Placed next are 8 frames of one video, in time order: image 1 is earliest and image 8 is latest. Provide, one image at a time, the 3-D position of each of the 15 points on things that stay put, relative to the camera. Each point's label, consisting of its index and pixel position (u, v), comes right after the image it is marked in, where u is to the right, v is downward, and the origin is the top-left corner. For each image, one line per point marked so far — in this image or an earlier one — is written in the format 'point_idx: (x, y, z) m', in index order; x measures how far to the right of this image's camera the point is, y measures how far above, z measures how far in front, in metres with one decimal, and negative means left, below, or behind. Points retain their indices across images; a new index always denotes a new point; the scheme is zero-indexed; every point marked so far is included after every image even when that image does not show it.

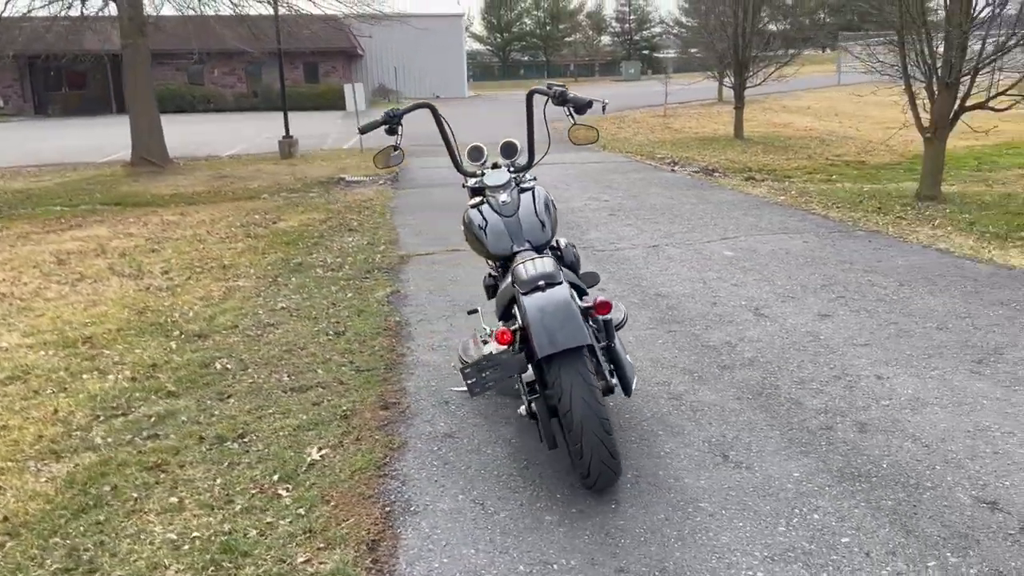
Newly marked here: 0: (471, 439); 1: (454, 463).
0: (-0.2, -0.7, +4.2) m
1: (-0.2, -0.8, +3.9) m
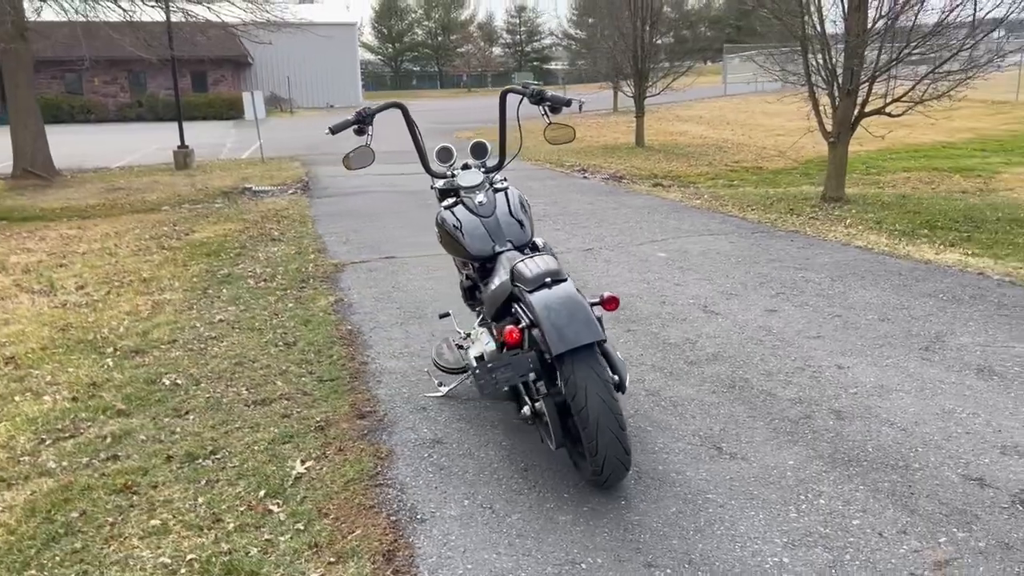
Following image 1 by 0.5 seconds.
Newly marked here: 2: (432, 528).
0: (-0.2, -0.7, +4.1) m
1: (-0.3, -0.8, +3.8) m
2: (-0.3, -0.9, +3.3) m
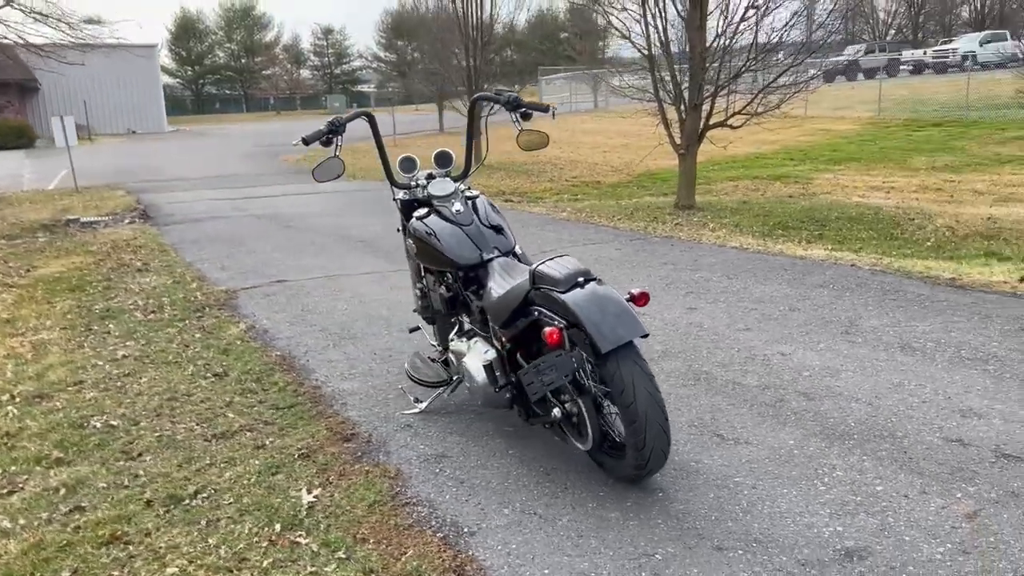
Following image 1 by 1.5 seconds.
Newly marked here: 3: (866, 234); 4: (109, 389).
0: (-0.2, -0.8, +4.0) m
1: (-0.2, -0.8, +3.7) m
2: (-0.1, -0.9, +3.2) m
3: (+4.5, +0.7, +10.9) m
4: (-2.6, -0.6, +5.5) m
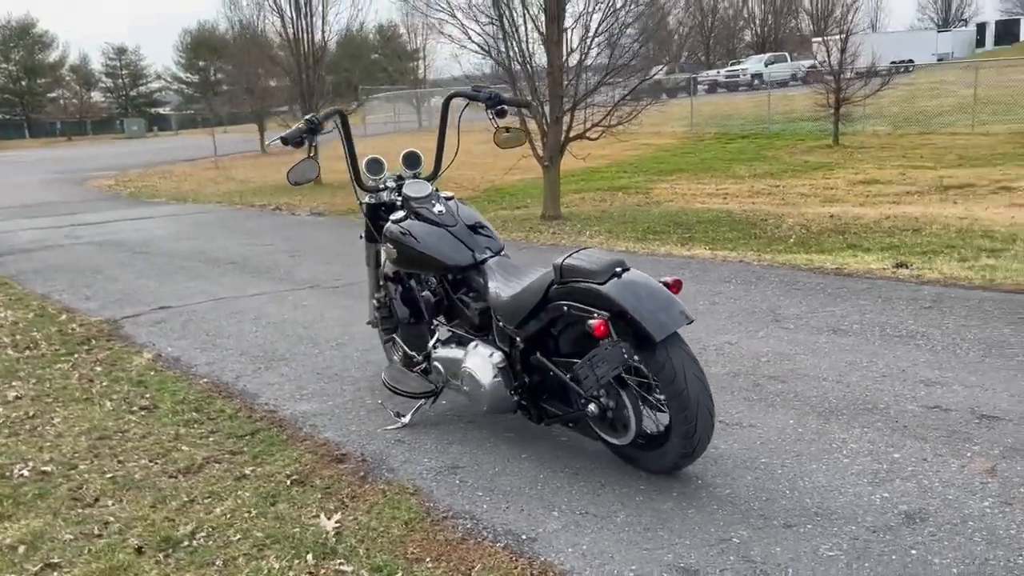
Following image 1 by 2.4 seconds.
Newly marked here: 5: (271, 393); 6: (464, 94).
0: (-0.1, -0.8, +3.8) m
1: (0.0, -0.8, +3.6) m
2: (+0.1, -0.9, +3.1) m
3: (+3.0, +0.7, +11.6) m
4: (-2.7, -0.8, +4.8) m
5: (-1.4, -0.6, +5.1) m
6: (-0.2, +1.0, +4.3) m
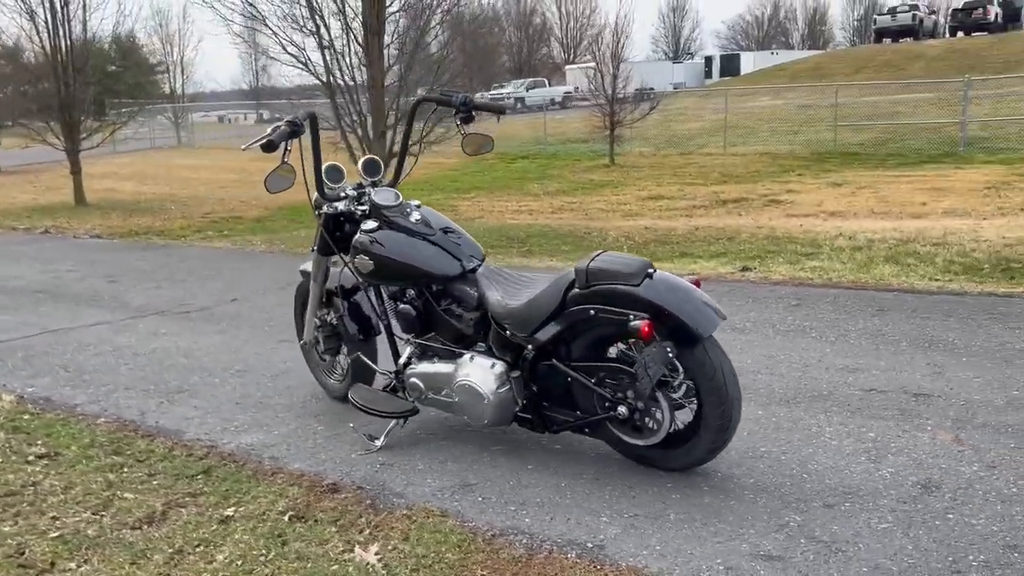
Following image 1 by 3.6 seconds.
0: (-0.1, -0.8, +3.7) m
1: (+0.1, -0.8, +3.5) m
2: (+0.4, -0.9, +3.0) m
3: (+0.8, +0.6, +12.0) m
4: (-2.9, -1.0, +4.0) m
5: (-1.7, -0.7, +4.6) m
6: (-0.4, +0.9, +4.1) m
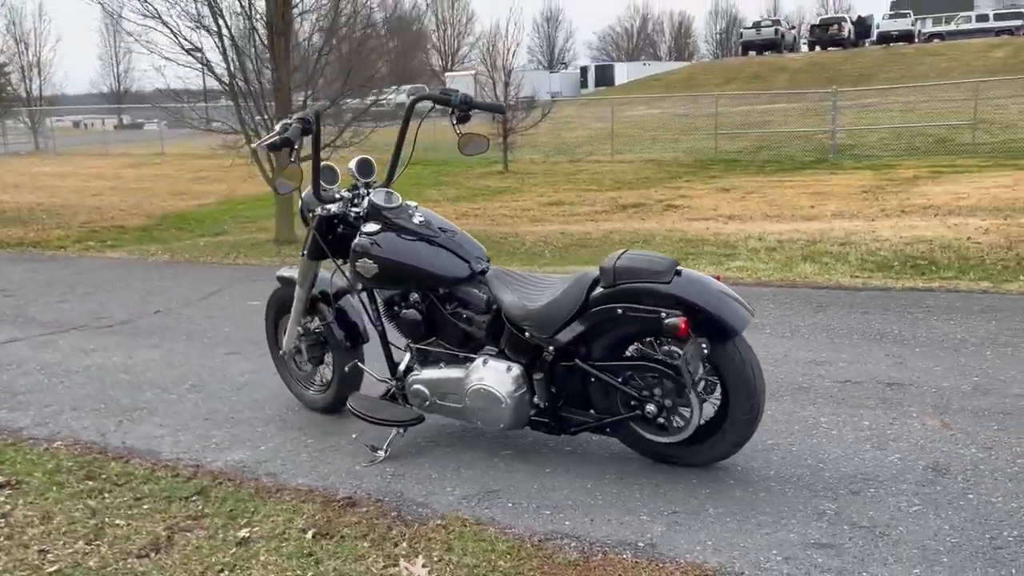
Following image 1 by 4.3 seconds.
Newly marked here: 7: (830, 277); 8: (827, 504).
0: (0.0, -0.8, +3.6) m
1: (+0.2, -0.8, +3.4) m
2: (+0.6, -0.9, +3.0) m
3: (-0.3, +0.5, +12.0) m
4: (-2.8, -1.0, +3.5) m
5: (-1.7, -0.8, +4.3) m
6: (-0.4, +0.9, +4.0) m
7: (+3.1, +0.1, +8.4) m
8: (+1.2, -0.8, +3.3) m
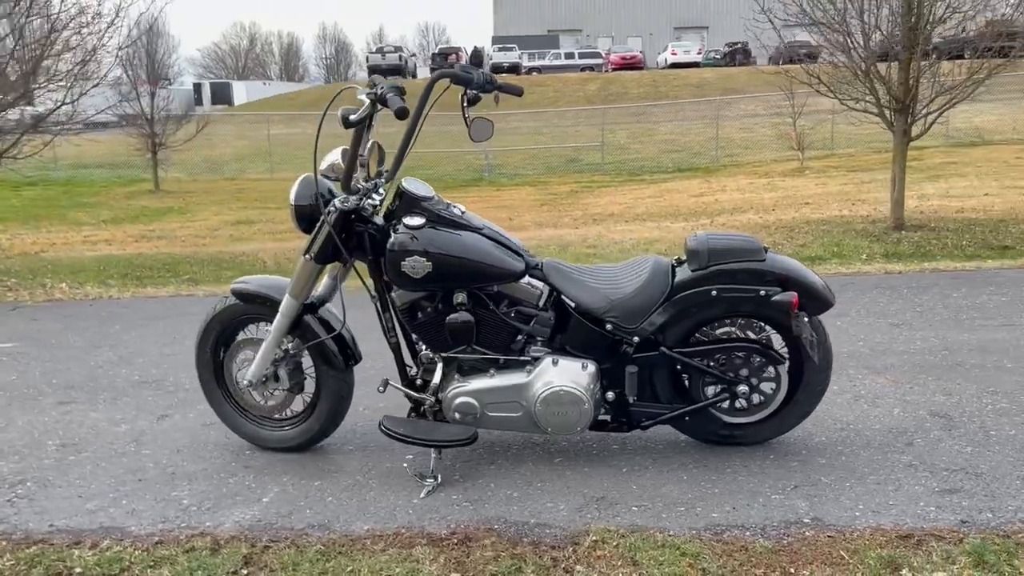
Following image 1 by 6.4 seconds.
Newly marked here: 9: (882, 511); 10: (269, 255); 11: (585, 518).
0: (+0.4, -0.8, +3.4) m
1: (+0.6, -0.8, +3.3) m
2: (+1.1, -0.8, +3.1) m
3: (-3.5, +0.2, +10.9) m
4: (-2.1, -1.1, +2.1) m
5: (-1.4, -0.9, +3.3) m
6: (-0.3, +0.9, +3.6) m
7: (+1.1, +0.1, +9.0) m
8: (+1.6, -0.7, +3.6) m
9: (+1.3, -0.8, +3.1) m
10: (-3.6, +0.5, +13.0) m
11: (+0.3, -0.8, +3.2) m
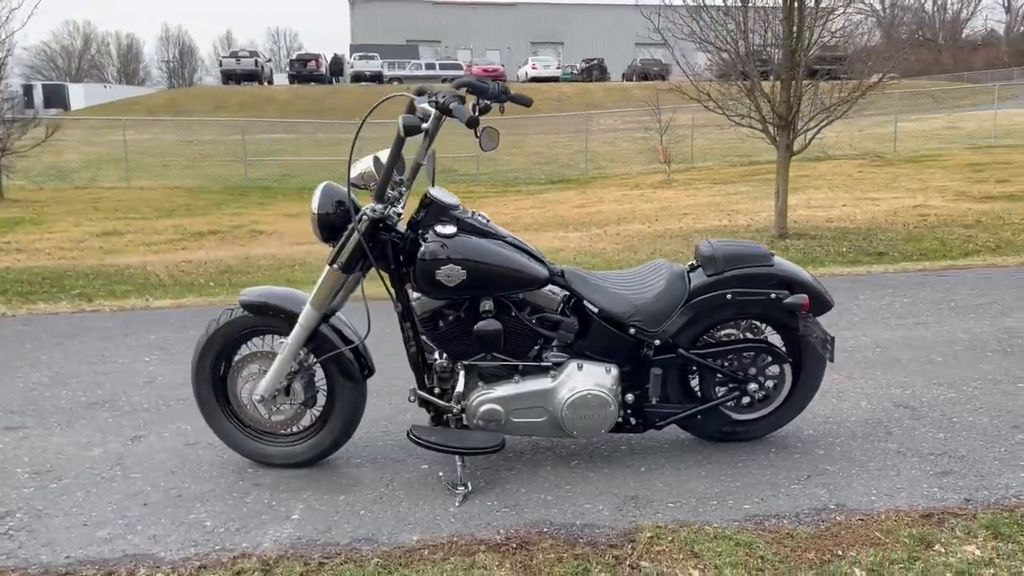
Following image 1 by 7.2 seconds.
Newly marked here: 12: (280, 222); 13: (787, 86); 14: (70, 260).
0: (+0.5, -0.8, +3.5) m
1: (+0.8, -0.8, +3.4) m
2: (+1.3, -0.8, +3.3) m
3: (-4.6, 0.0, +10.3) m
4: (-1.7, -1.2, +1.8) m
5: (-1.3, -0.9, +3.1) m
6: (-0.2, +0.9, +3.6) m
7: (+0.3, +0.1, +9.2) m
8: (+1.7, -0.7, +3.9) m
9: (+1.5, -0.8, +3.4) m
10: (-5.0, +0.3, +12.3) m
11: (+0.4, -0.8, +3.3) m
12: (-5.2, +1.5, +19.7) m
13: (+3.7, +2.7, +11.5) m
14: (-6.9, +0.5, +13.9) m
